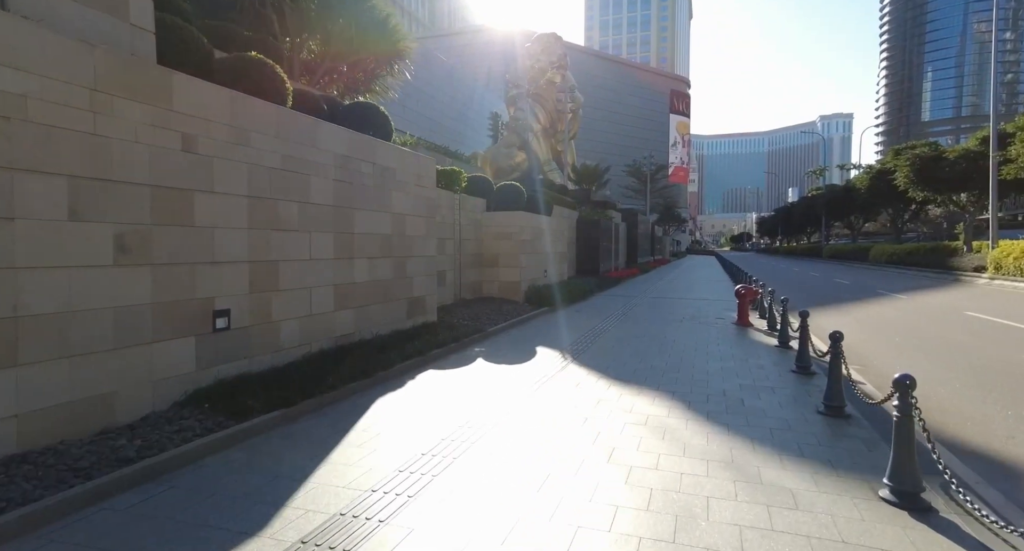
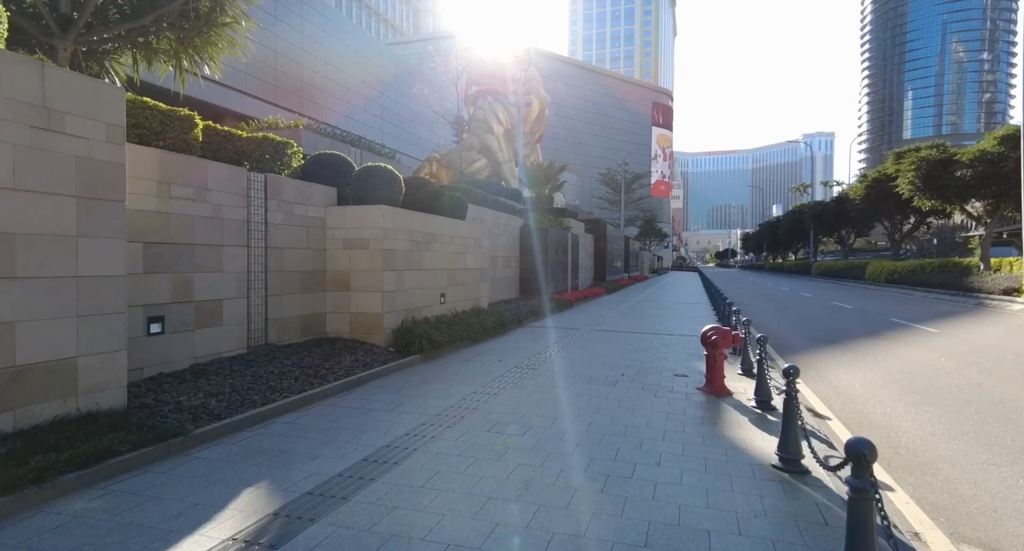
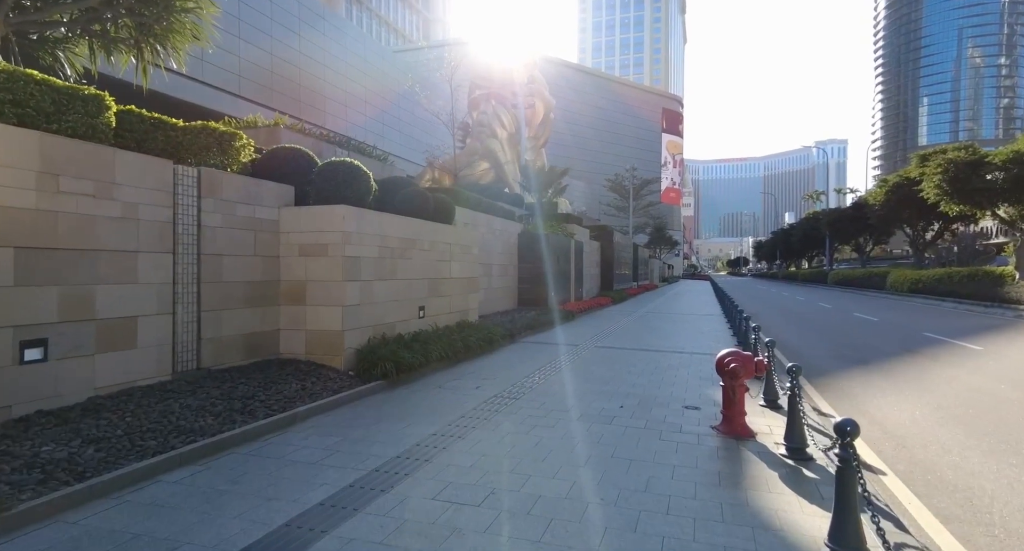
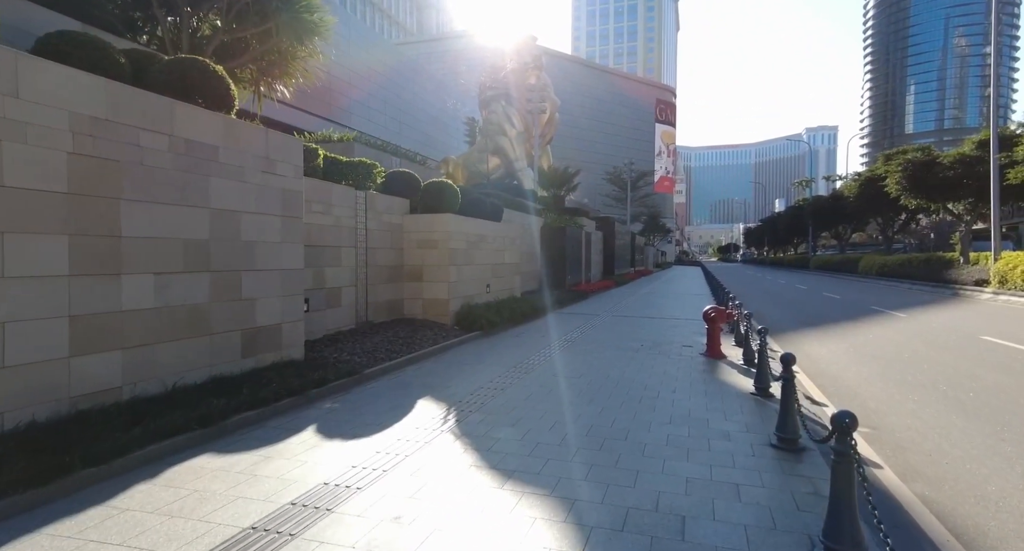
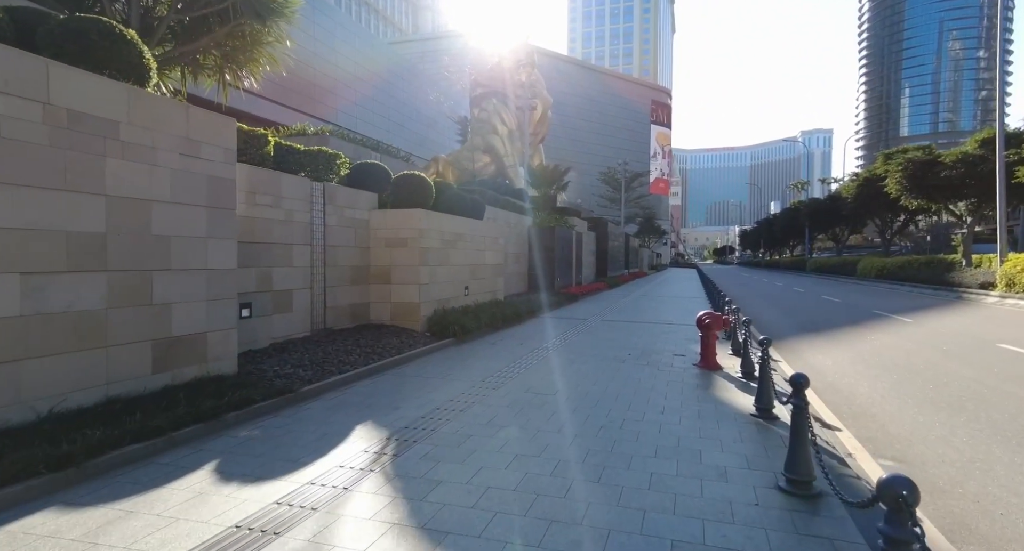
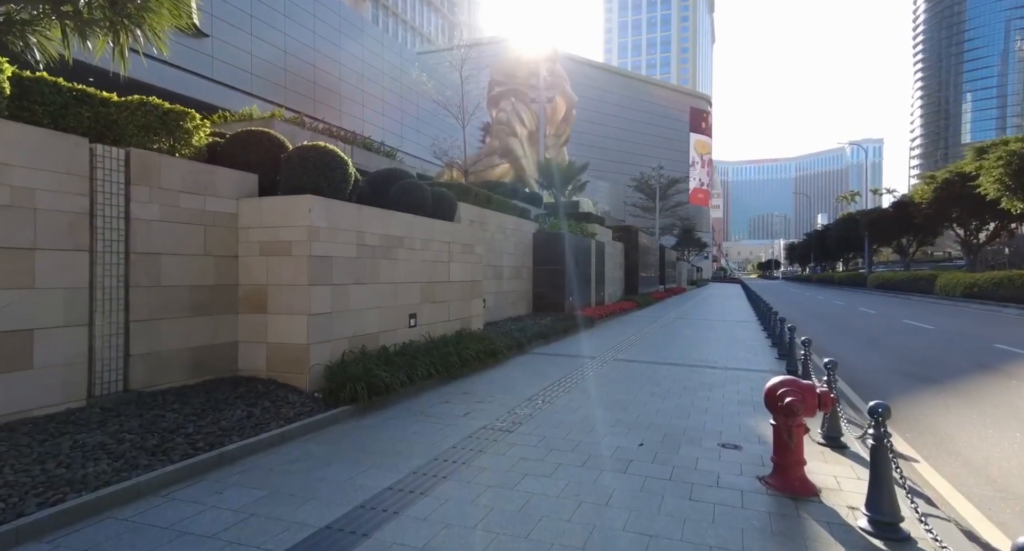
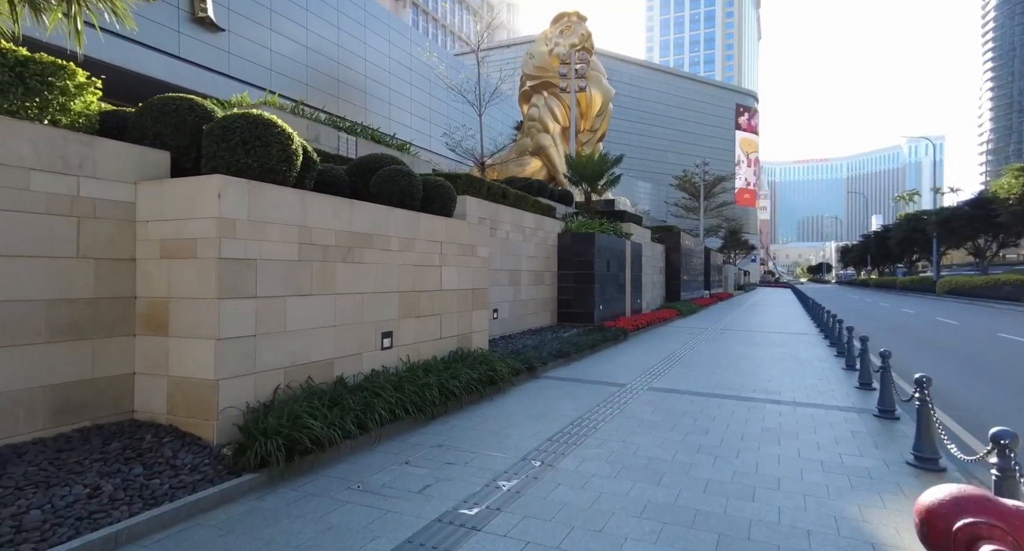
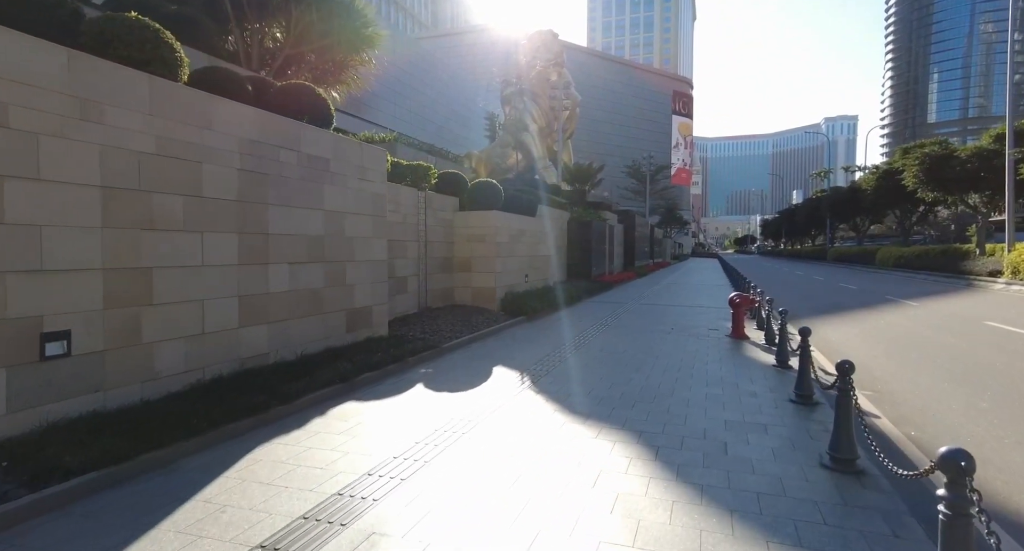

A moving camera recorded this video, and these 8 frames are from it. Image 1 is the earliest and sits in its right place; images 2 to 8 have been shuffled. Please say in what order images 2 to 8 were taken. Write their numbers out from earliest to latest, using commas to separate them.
8, 4, 5, 2, 3, 6, 7
